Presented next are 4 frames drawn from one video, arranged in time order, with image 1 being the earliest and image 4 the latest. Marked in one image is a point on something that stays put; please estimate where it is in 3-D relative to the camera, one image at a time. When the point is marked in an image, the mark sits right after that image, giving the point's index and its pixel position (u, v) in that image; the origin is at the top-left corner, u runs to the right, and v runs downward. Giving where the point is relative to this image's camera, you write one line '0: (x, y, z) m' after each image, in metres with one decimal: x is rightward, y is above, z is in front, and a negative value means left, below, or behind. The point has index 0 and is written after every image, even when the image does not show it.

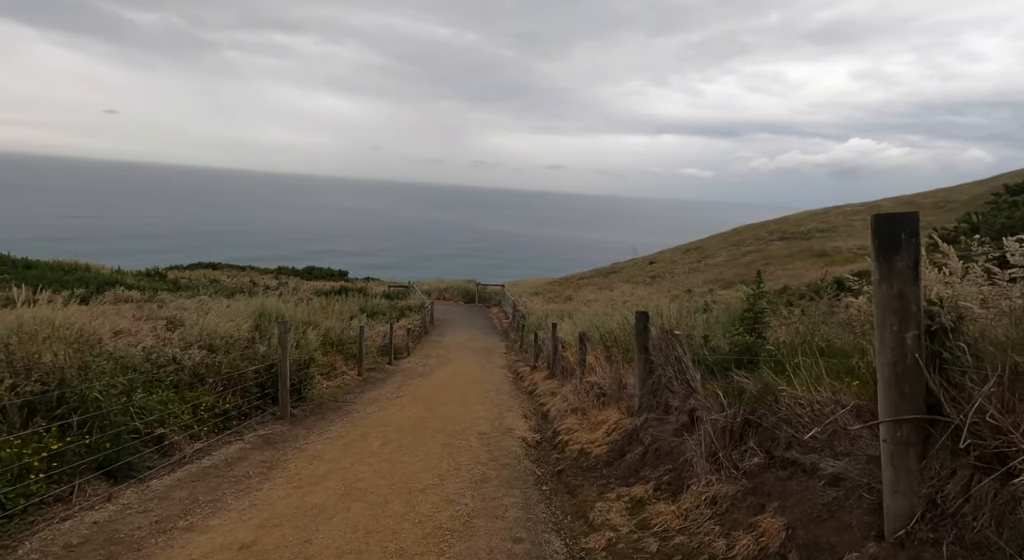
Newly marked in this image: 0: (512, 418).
0: (0.0, -2.1, +10.3) m
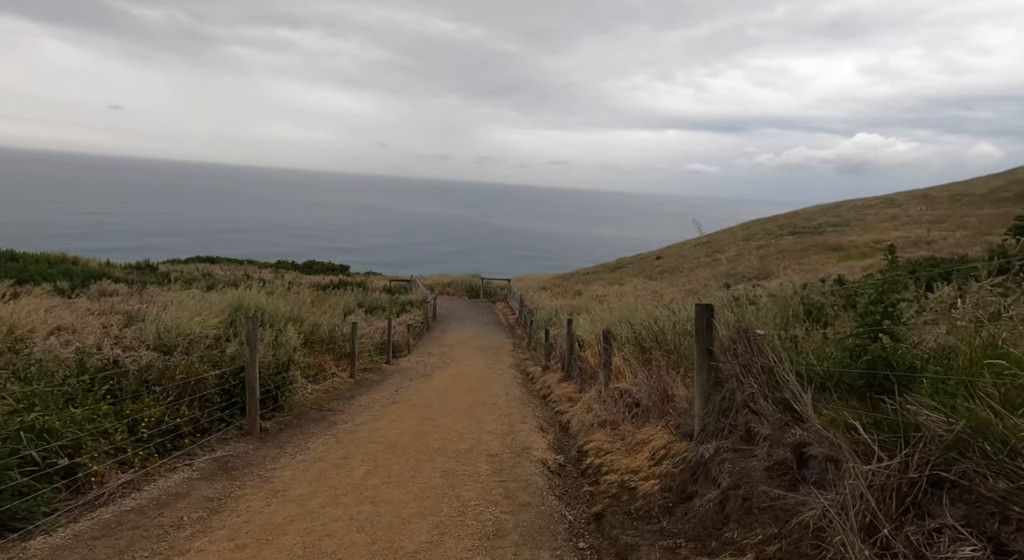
0: (+0.2, -2.0, +8.7) m
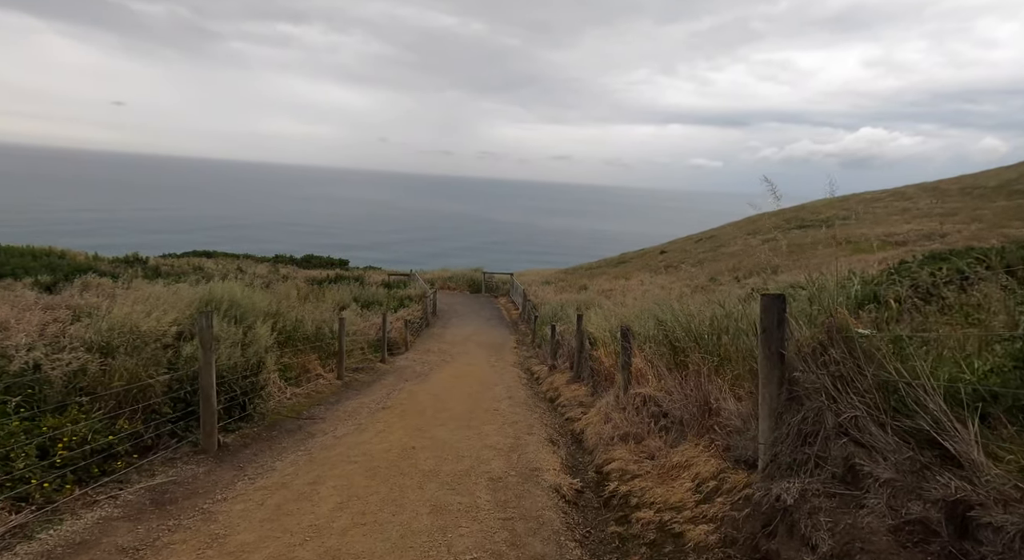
0: (+0.2, -1.8, +7.4) m
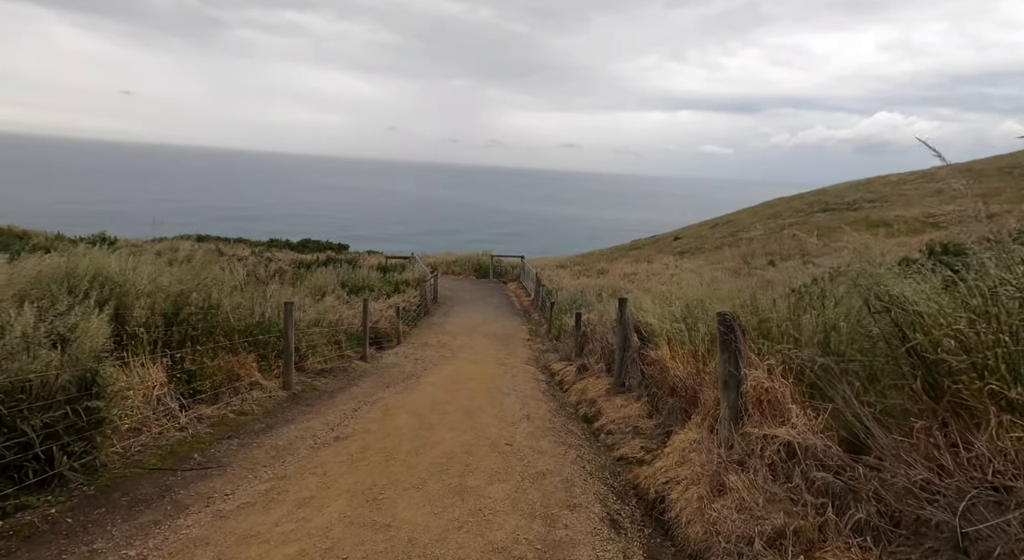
0: (+0.4, -1.5, +3.8) m
